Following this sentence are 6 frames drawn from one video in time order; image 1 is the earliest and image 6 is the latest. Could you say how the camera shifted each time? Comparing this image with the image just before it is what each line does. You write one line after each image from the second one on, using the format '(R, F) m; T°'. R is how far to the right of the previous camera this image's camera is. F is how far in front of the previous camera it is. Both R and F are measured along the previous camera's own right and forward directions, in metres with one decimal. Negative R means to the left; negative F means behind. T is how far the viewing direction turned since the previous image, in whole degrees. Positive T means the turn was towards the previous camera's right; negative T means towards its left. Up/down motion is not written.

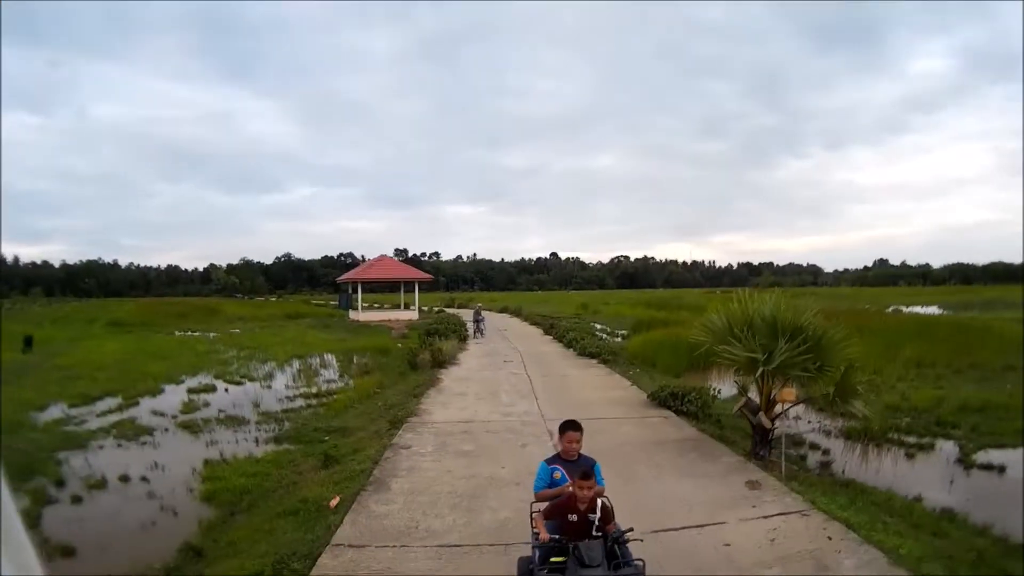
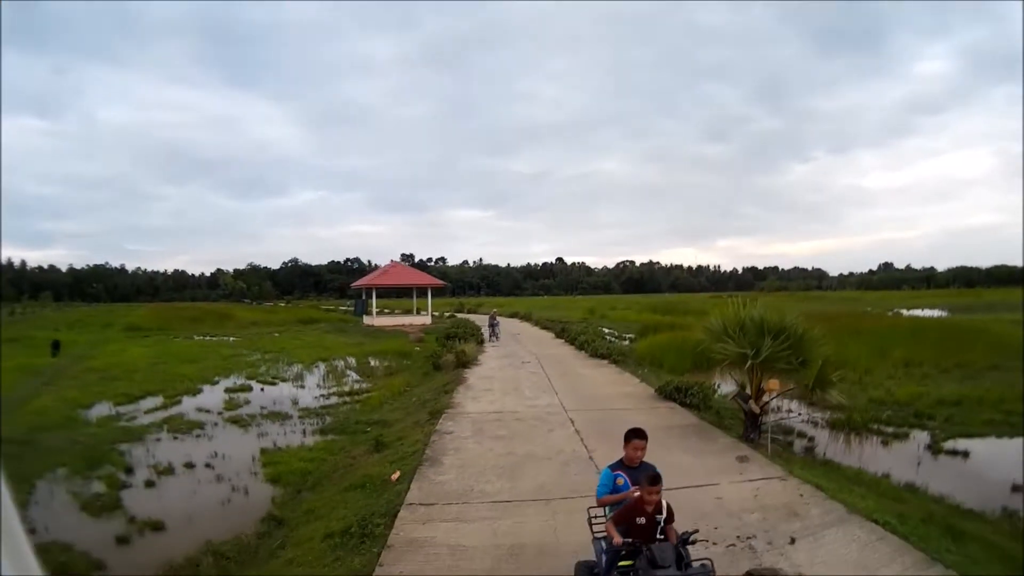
(-0.1, -0.2) m; 0°
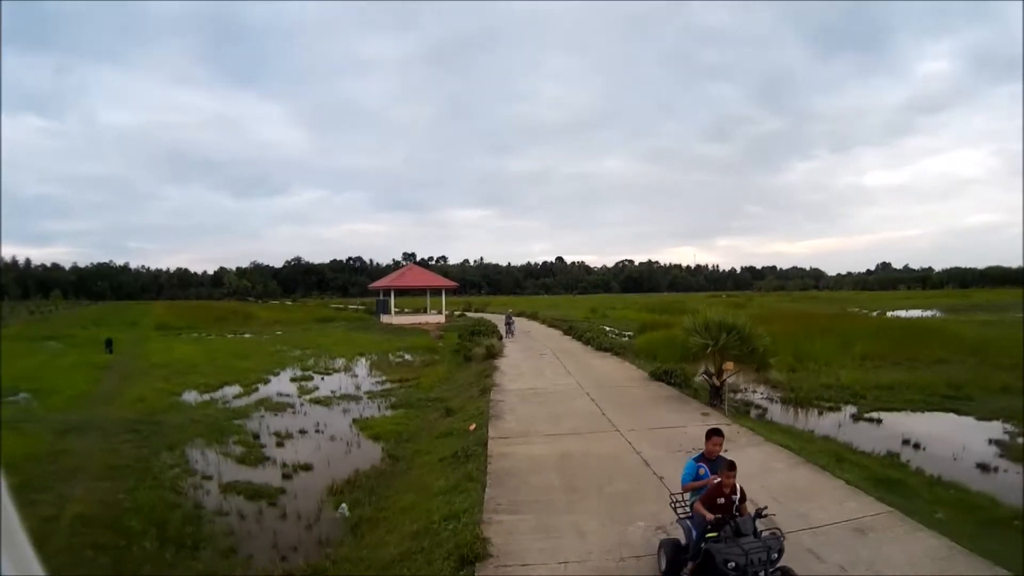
(-0.1, -0.6) m; 0°
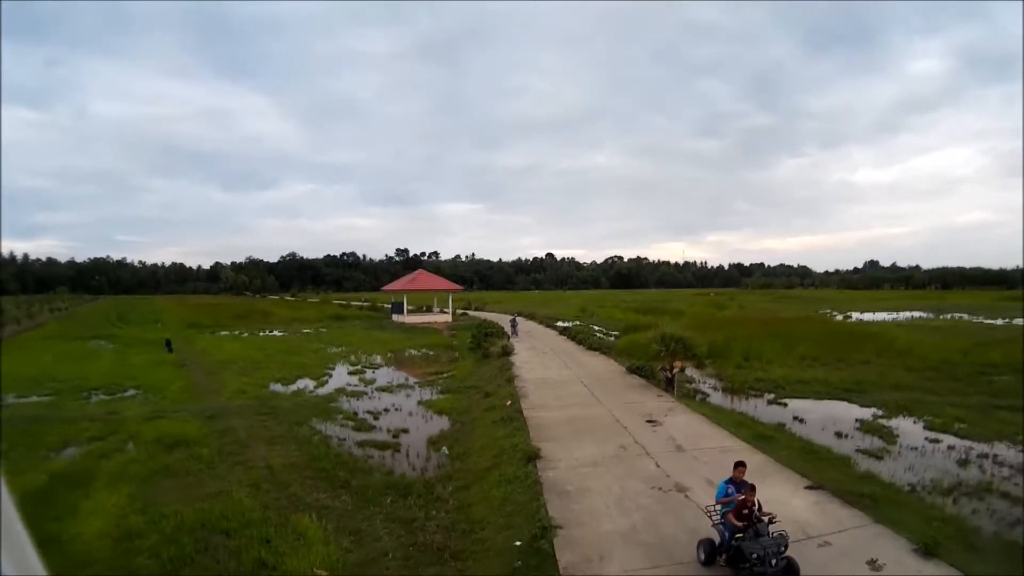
(-0.2, -0.9) m; +1°
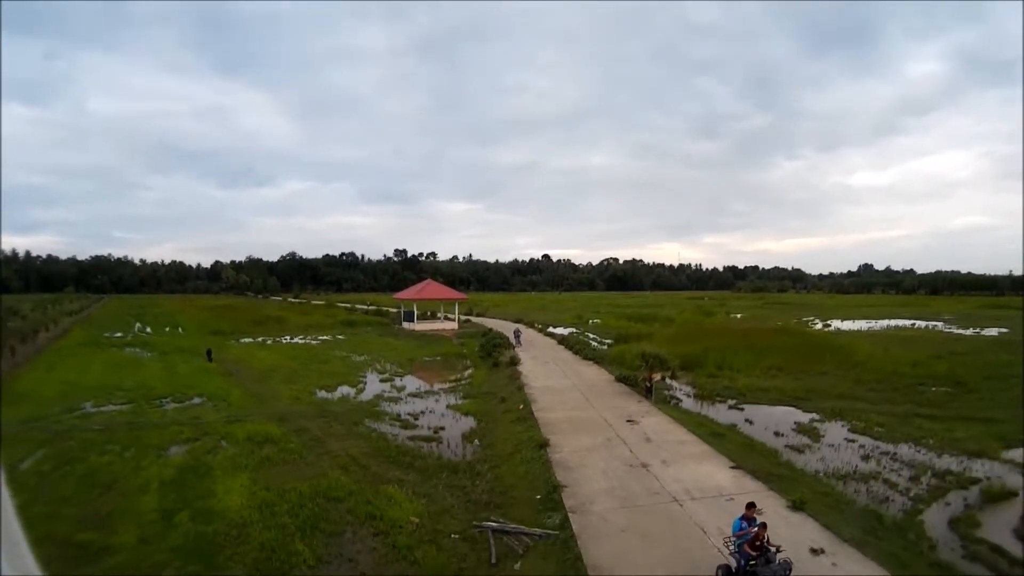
(-0.1, -0.7) m; 0°
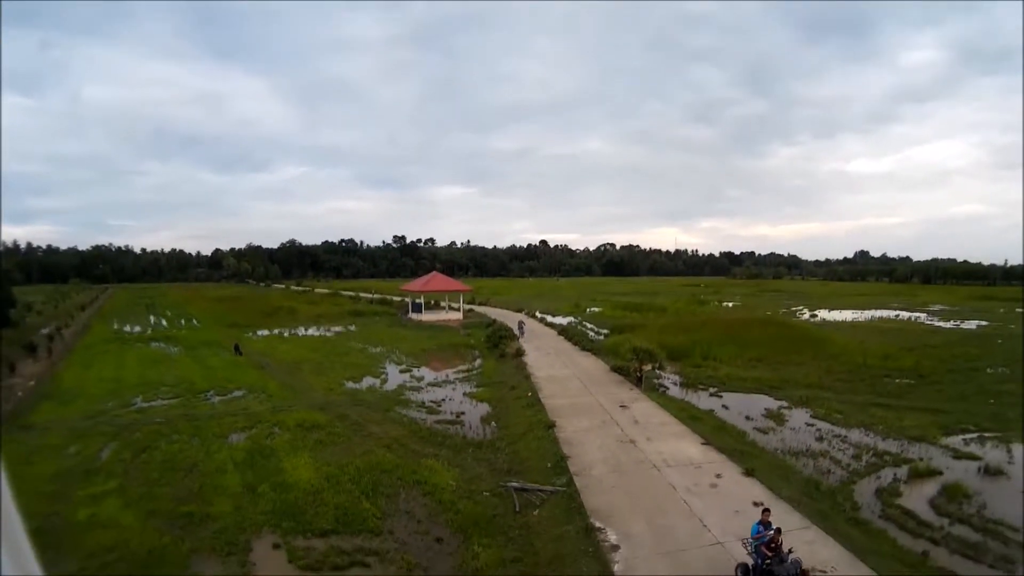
(-0.1, -0.5) m; 0°
